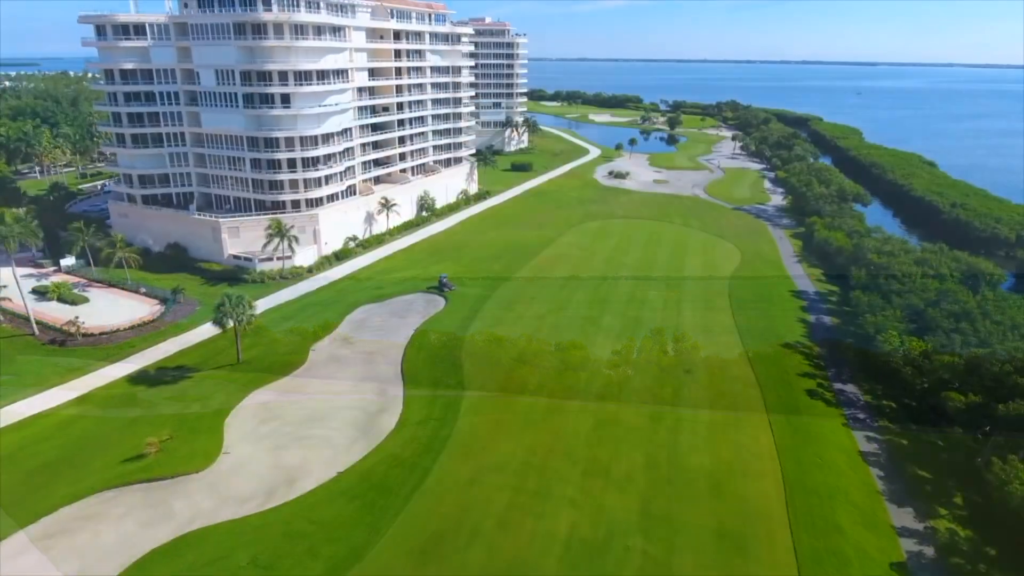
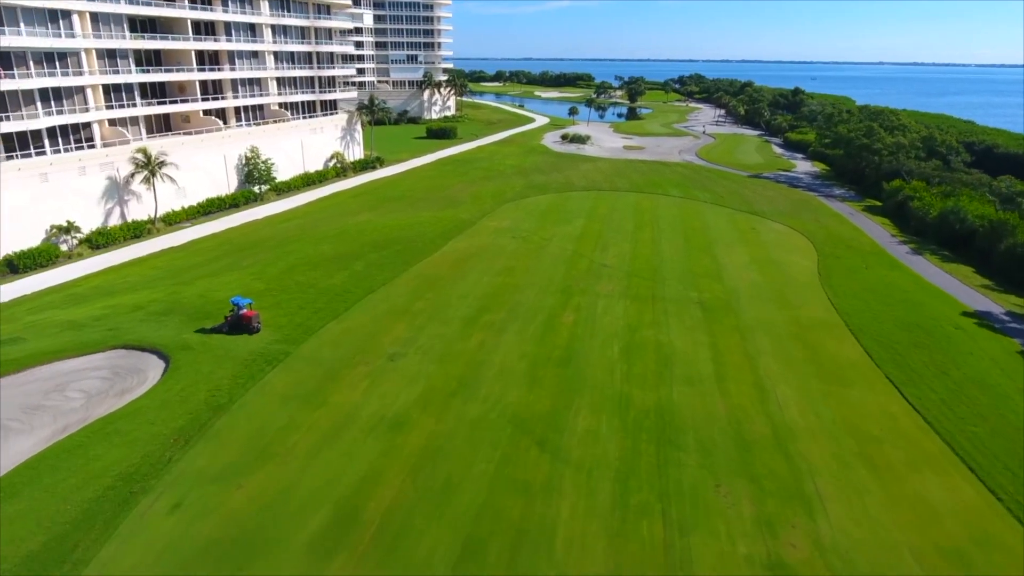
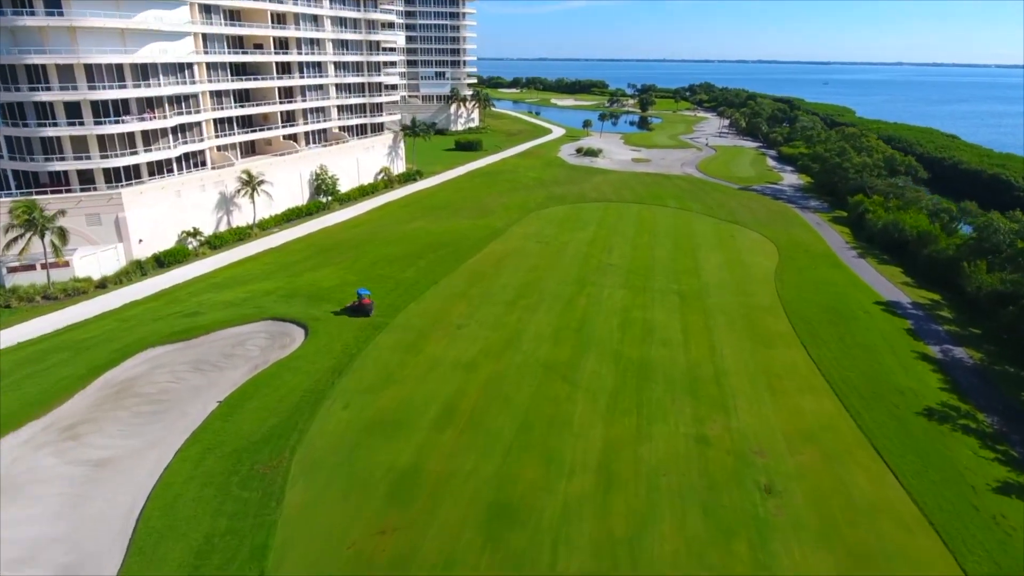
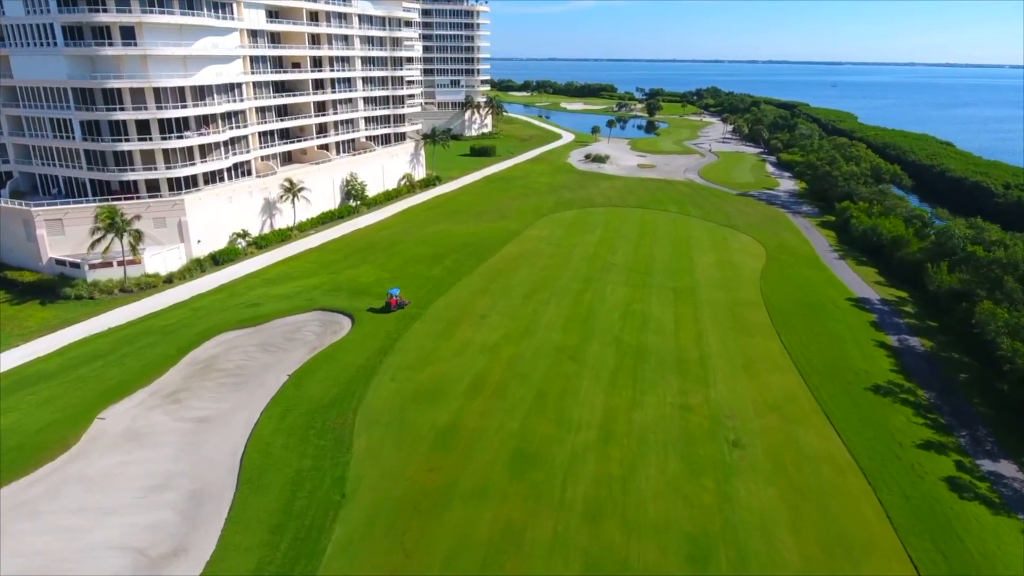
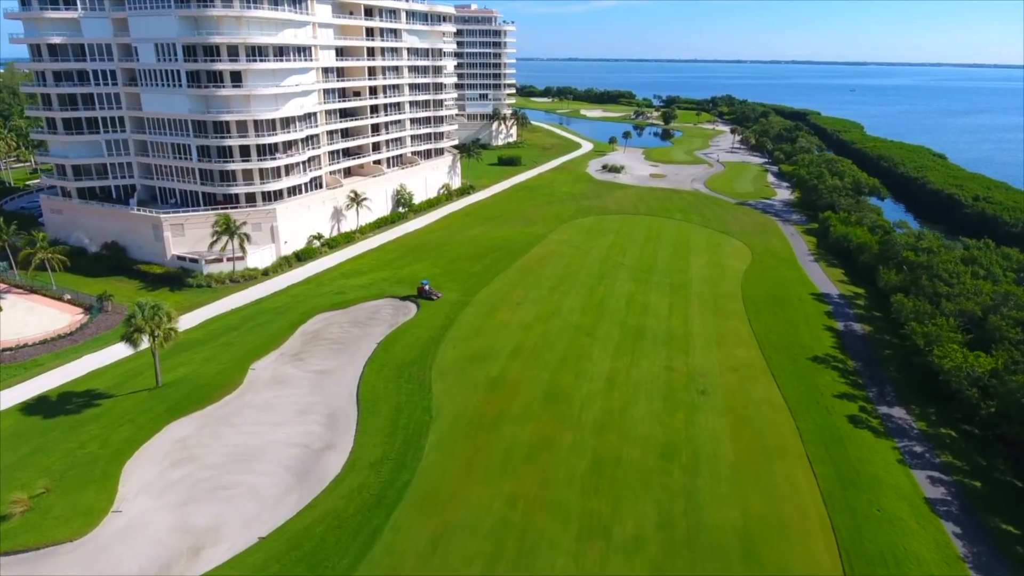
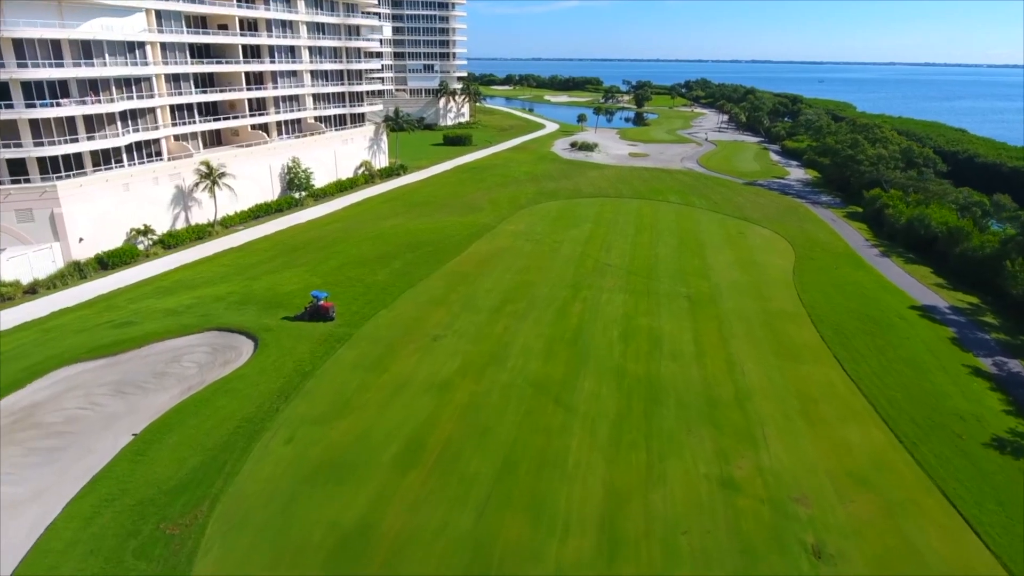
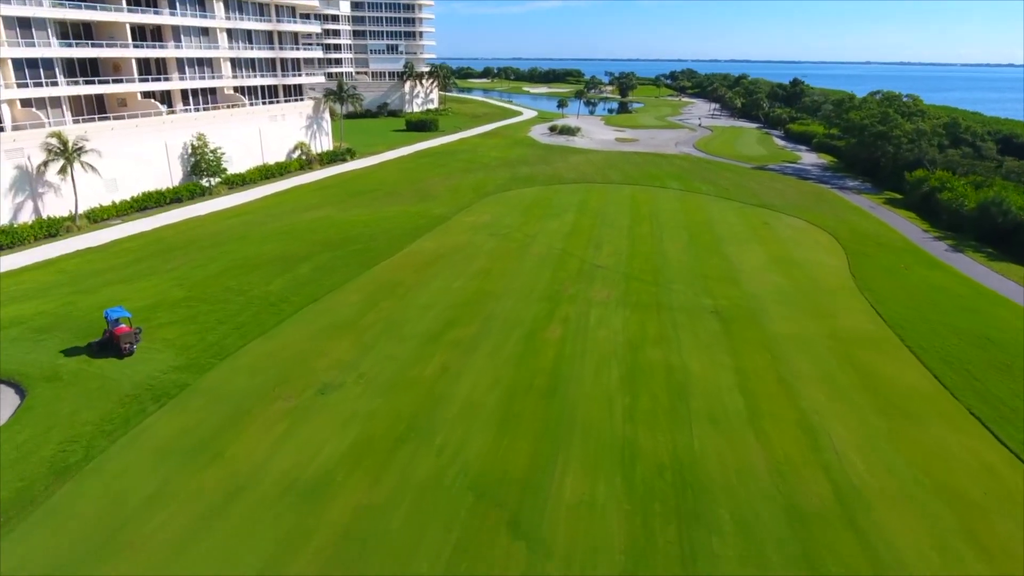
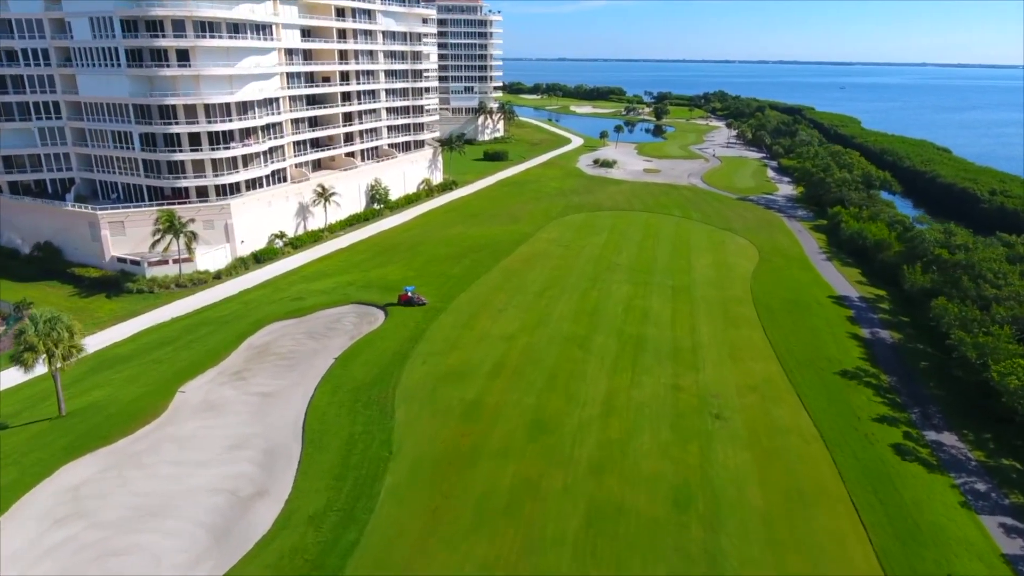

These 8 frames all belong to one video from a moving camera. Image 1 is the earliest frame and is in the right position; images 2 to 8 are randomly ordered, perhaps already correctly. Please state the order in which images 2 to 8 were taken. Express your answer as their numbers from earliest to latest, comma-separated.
5, 8, 4, 3, 6, 2, 7
